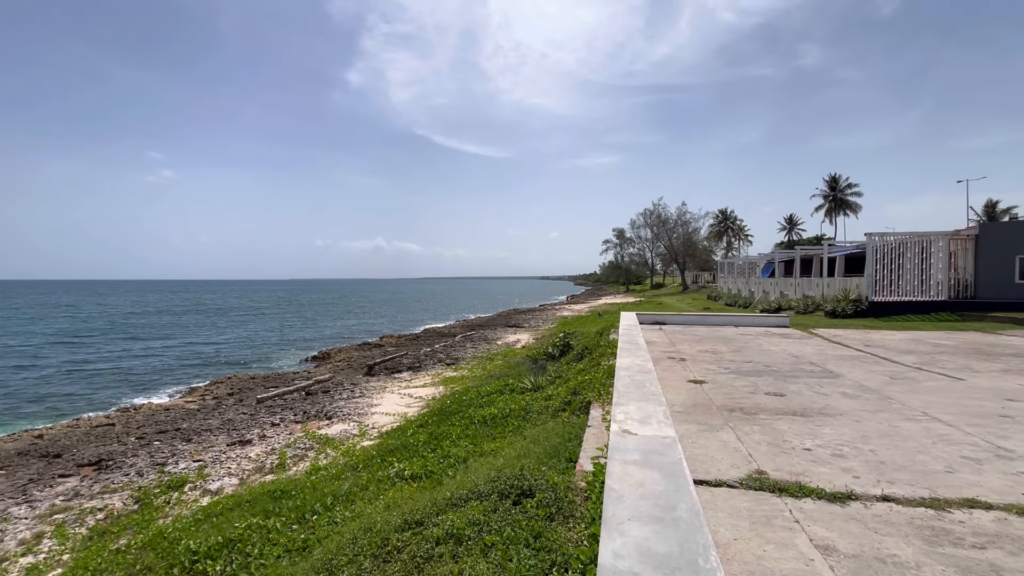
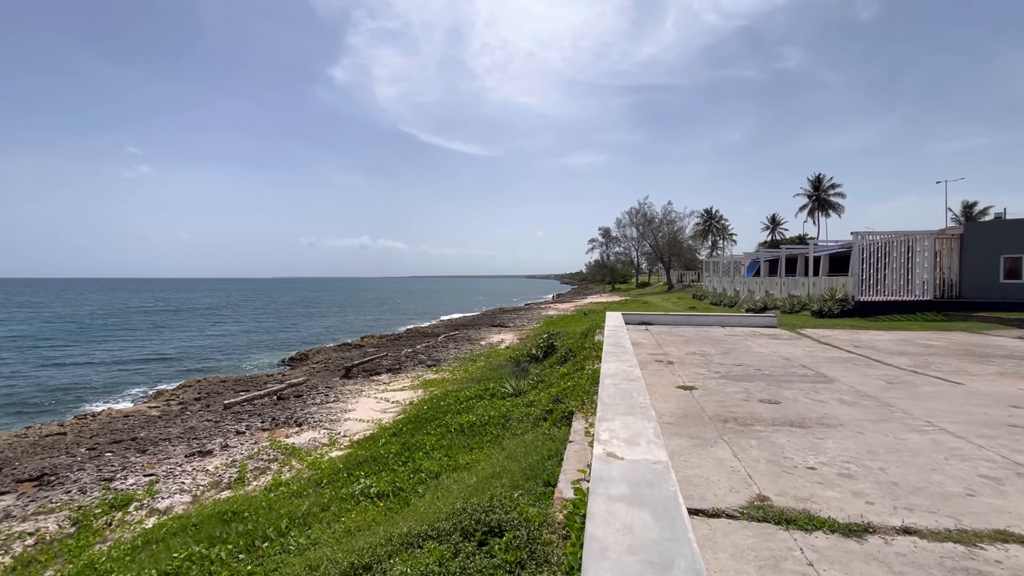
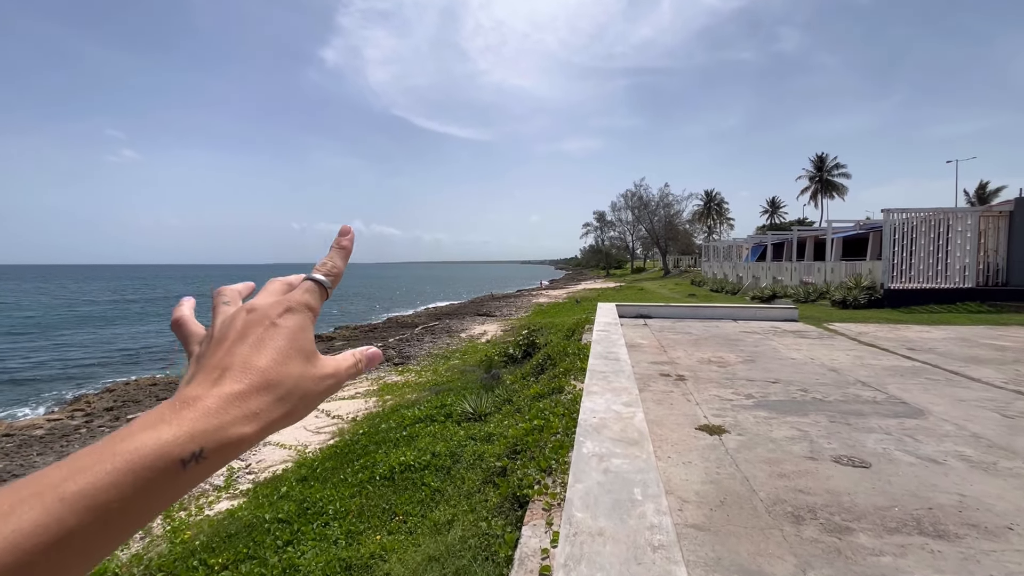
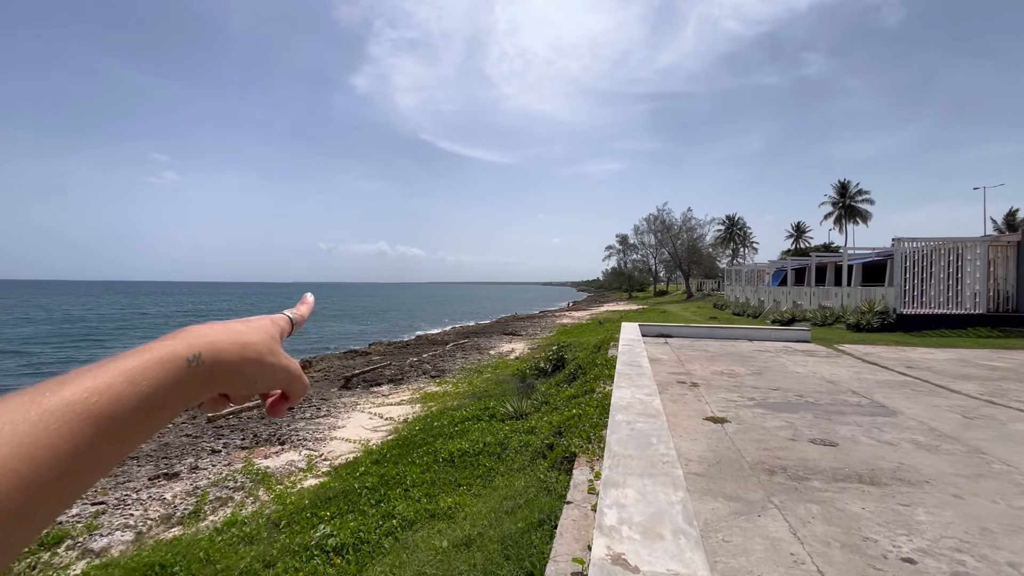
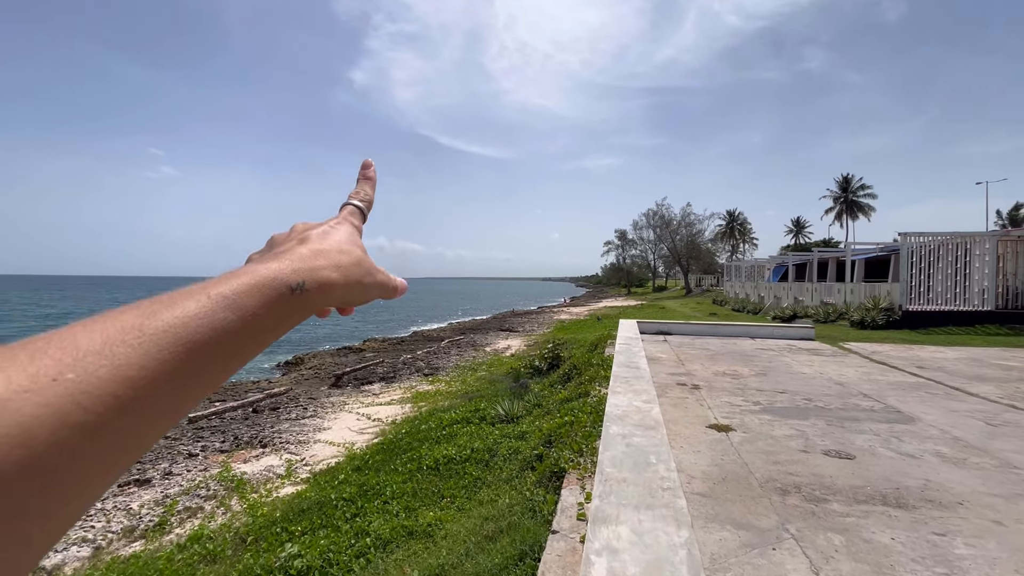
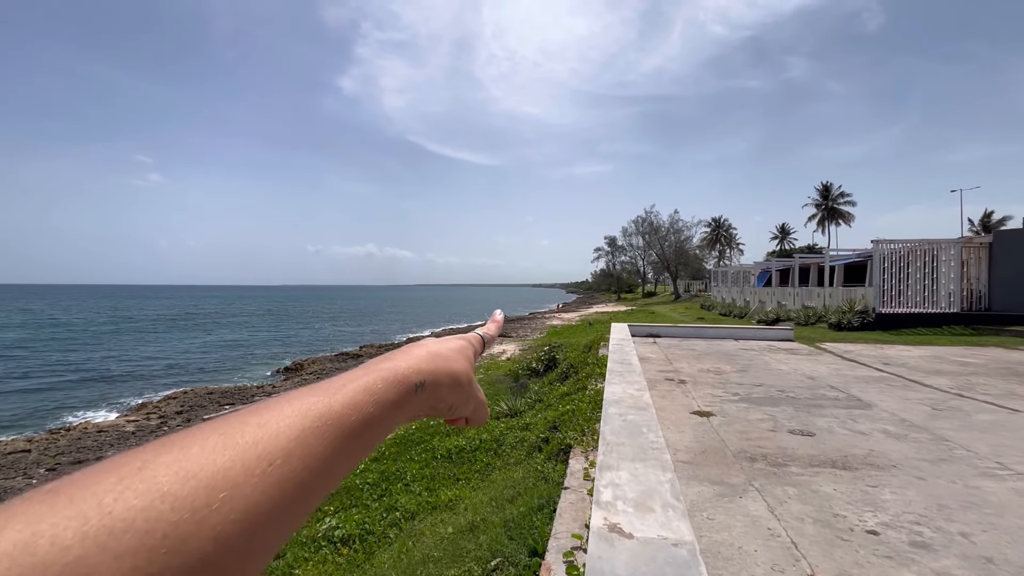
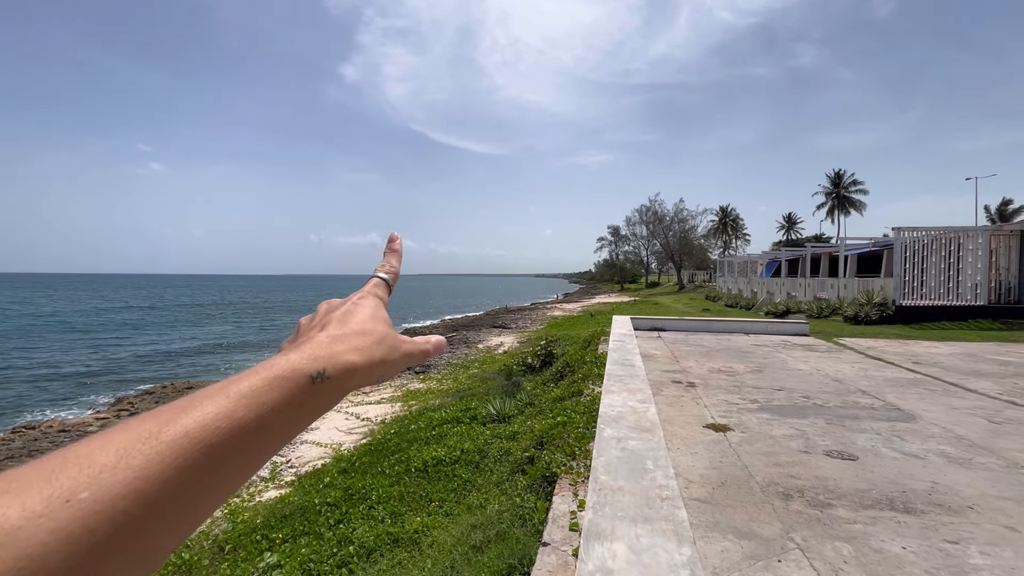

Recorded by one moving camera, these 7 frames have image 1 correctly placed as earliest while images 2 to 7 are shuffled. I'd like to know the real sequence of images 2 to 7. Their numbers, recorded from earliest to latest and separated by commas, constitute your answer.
2, 6, 4, 5, 7, 3
